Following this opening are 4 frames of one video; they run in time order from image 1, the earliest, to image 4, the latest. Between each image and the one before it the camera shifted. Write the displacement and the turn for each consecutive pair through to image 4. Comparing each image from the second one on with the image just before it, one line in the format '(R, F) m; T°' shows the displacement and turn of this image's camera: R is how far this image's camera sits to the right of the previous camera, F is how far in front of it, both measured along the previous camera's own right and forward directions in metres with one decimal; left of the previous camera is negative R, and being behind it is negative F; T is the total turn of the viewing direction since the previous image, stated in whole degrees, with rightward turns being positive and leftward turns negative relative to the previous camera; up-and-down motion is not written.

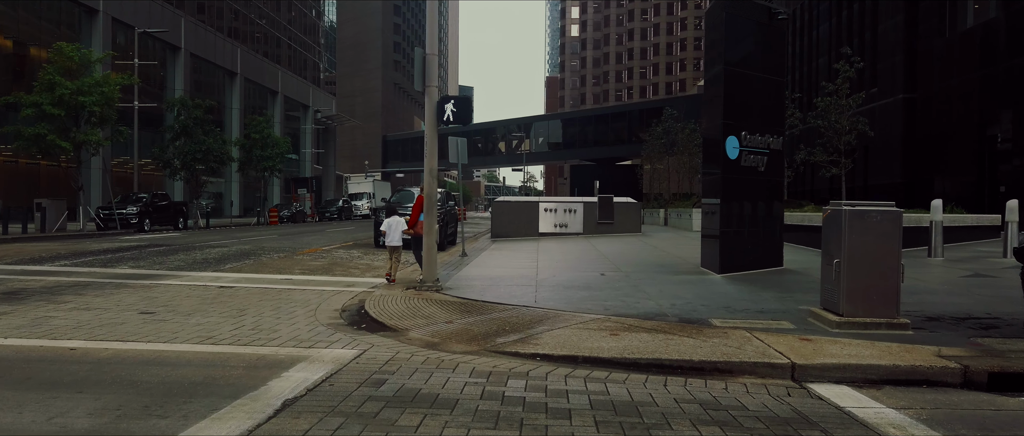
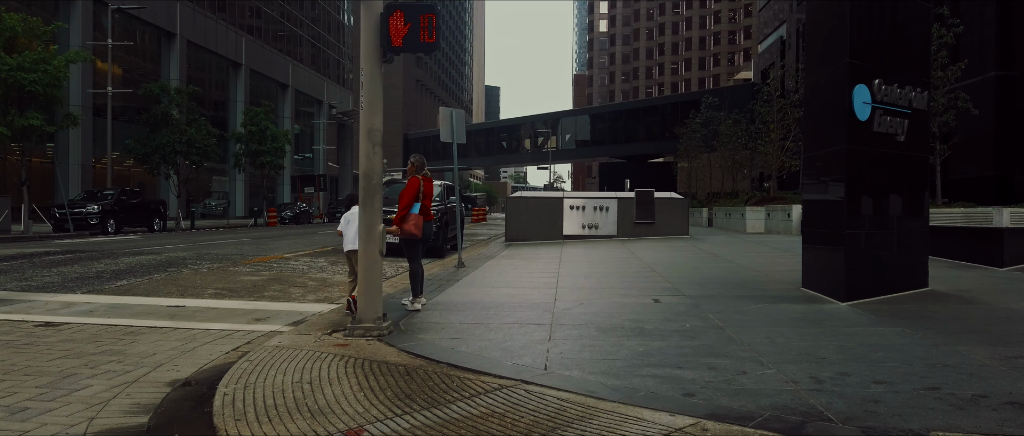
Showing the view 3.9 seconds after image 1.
(+0.2, +4.3) m; -2°
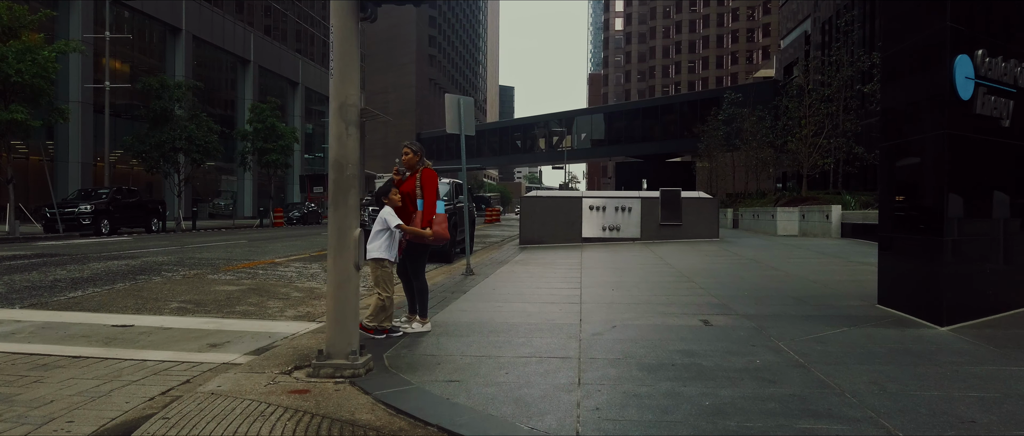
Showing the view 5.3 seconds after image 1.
(0.0, +1.4) m; -1°
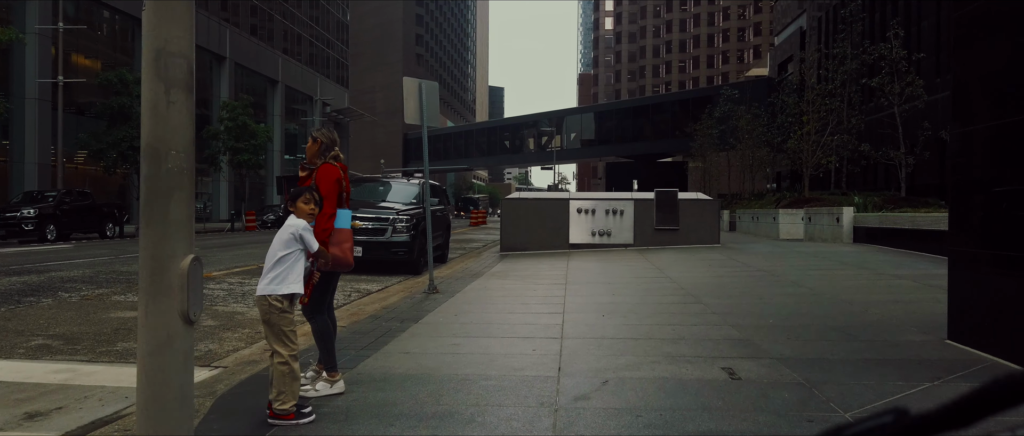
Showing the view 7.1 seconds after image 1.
(+0.2, +1.7) m; +1°
